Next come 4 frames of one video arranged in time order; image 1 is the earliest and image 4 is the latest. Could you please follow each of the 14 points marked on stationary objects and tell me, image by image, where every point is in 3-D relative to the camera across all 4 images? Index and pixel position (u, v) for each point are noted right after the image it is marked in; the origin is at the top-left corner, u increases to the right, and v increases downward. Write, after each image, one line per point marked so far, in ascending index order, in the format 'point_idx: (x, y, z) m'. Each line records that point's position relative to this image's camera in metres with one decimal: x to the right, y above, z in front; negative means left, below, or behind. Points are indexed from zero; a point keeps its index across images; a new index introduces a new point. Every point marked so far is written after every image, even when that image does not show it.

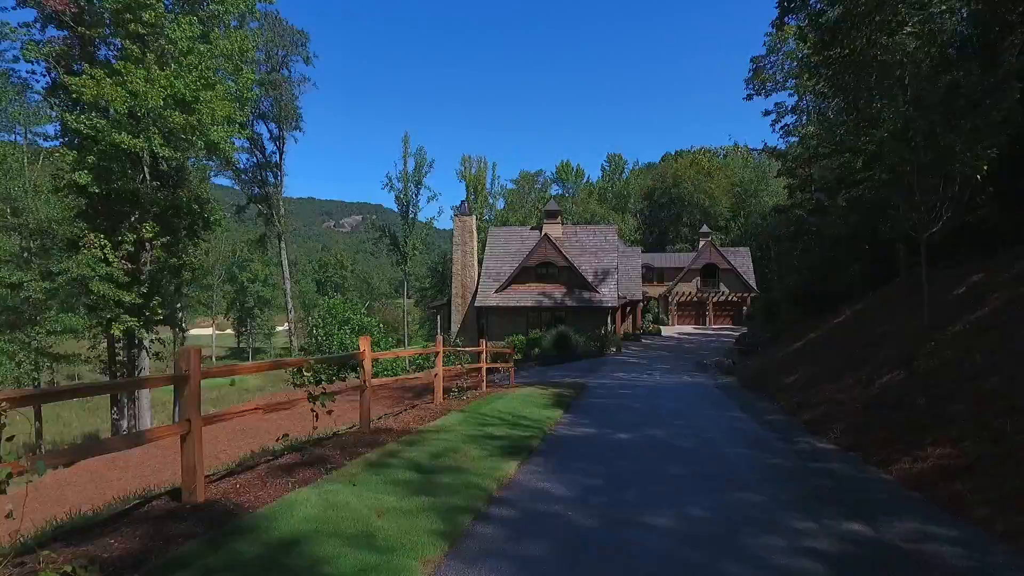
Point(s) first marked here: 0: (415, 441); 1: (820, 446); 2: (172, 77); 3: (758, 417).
0: (-1.0, -1.6, +6.3) m
1: (+3.7, -1.9, +7.4) m
2: (-10.3, +6.4, +18.4) m
3: (+3.8, -2.0, +9.5) m
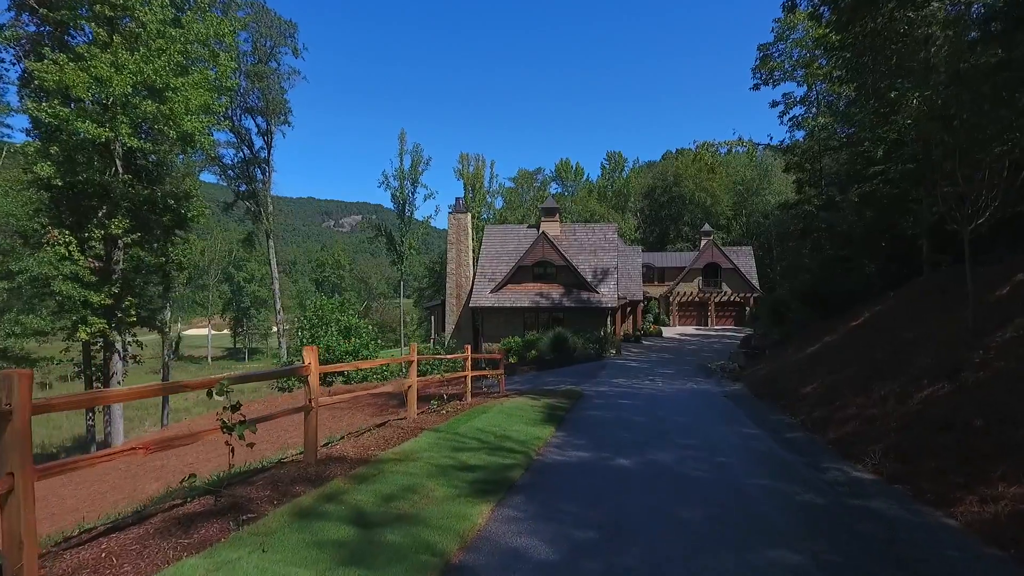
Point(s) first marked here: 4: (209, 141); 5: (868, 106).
0: (-1.2, -1.6, +5.1) m
1: (+3.5, -1.9, +6.2) m
2: (-10.5, +6.4, +17.2) m
3: (+3.6, -2.0, +8.4) m
4: (-9.7, +4.7, +19.5) m
5: (+8.5, +4.4, +14.6) m
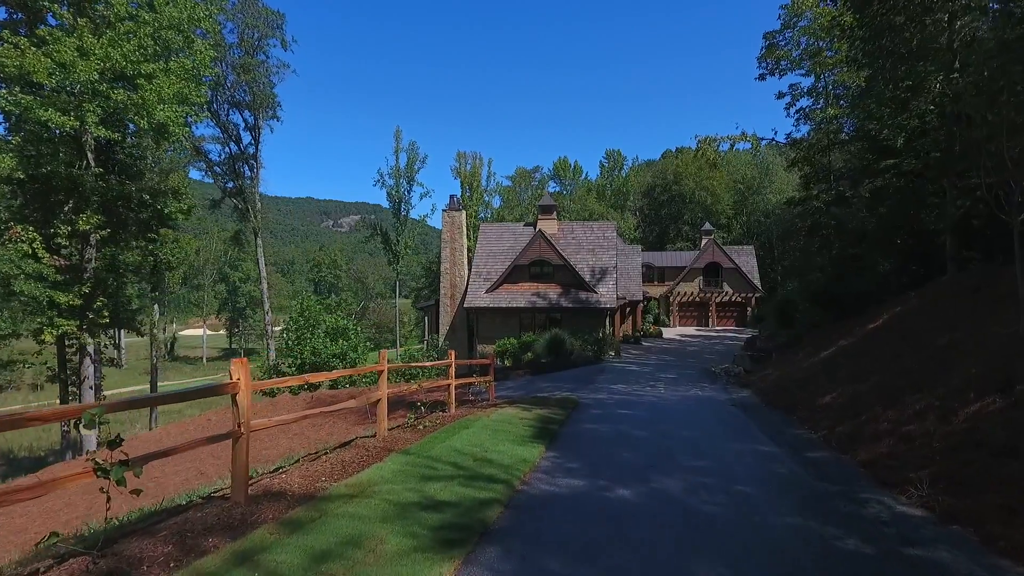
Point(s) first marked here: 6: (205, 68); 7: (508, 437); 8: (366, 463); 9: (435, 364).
0: (-1.4, -1.6, +4.1) m
1: (+3.3, -1.9, +5.2) m
2: (-10.7, +6.4, +16.2) m
3: (+3.4, -2.0, +7.4) m
4: (-9.9, +4.7, +18.4) m
5: (+8.3, +4.4, +13.6) m
6: (-9.8, +7.0, +19.5) m
7: (0.0, -1.9, +7.7) m
8: (-1.4, -1.7, +5.9) m
9: (-1.7, -1.6, +13.2) m
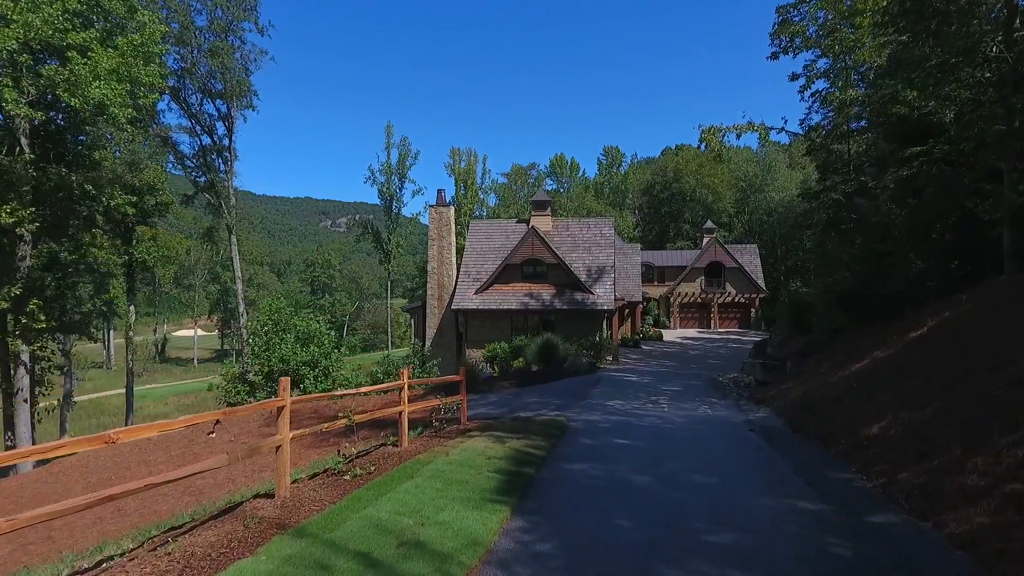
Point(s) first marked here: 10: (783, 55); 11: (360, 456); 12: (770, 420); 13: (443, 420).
0: (-1.8, -1.6, +2.1) m
1: (+2.9, -1.9, +3.2) m
2: (-11.1, +6.4, +14.2) m
3: (+3.0, -2.0, +5.4) m
4: (-10.3, +4.7, +16.4) m
5: (+7.9, +4.4, +11.6) m
6: (-10.2, +7.0, +17.5) m
7: (-0.5, -1.9, +5.7) m
8: (-1.8, -1.7, +3.9) m
9: (-2.1, -1.7, +11.2) m
10: (+8.8, +7.6, +19.9) m
11: (-1.8, -2.0, +7.4) m
12: (+4.6, -2.4, +10.9) m
13: (-1.1, -2.2, +10.1) m
